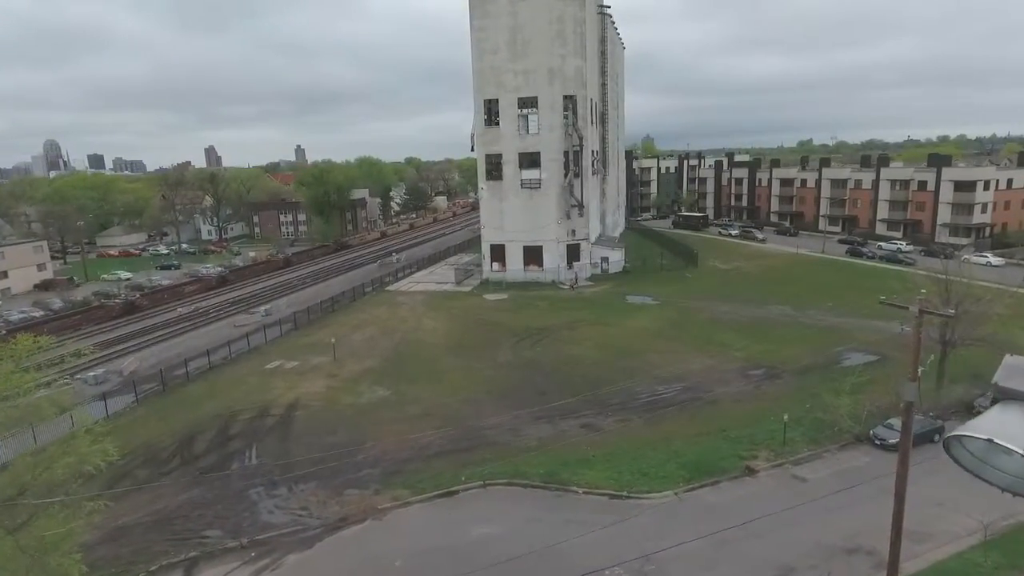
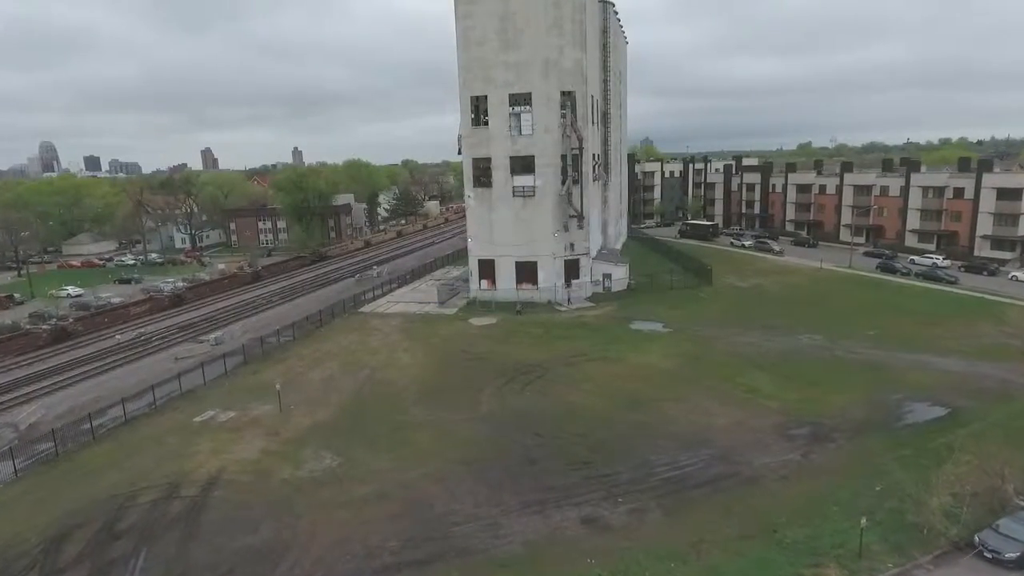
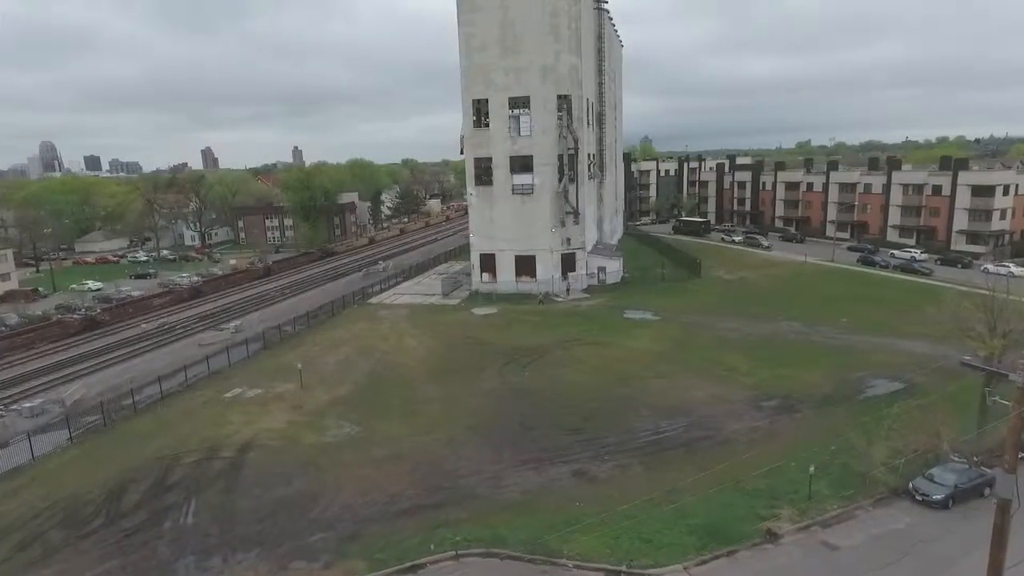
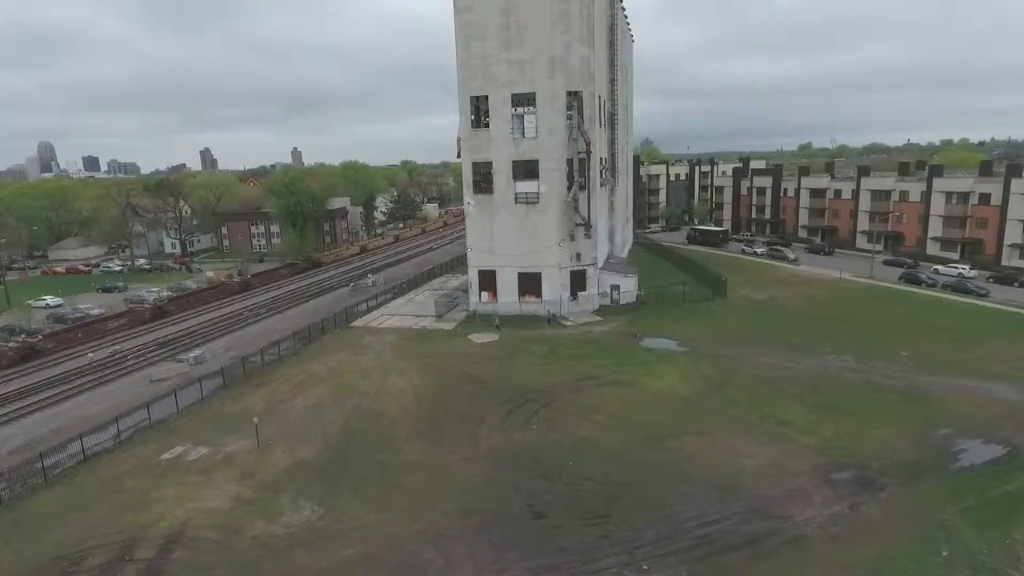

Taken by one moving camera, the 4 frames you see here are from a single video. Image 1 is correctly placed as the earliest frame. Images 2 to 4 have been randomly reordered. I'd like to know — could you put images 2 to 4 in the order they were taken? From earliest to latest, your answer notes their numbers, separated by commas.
3, 2, 4
